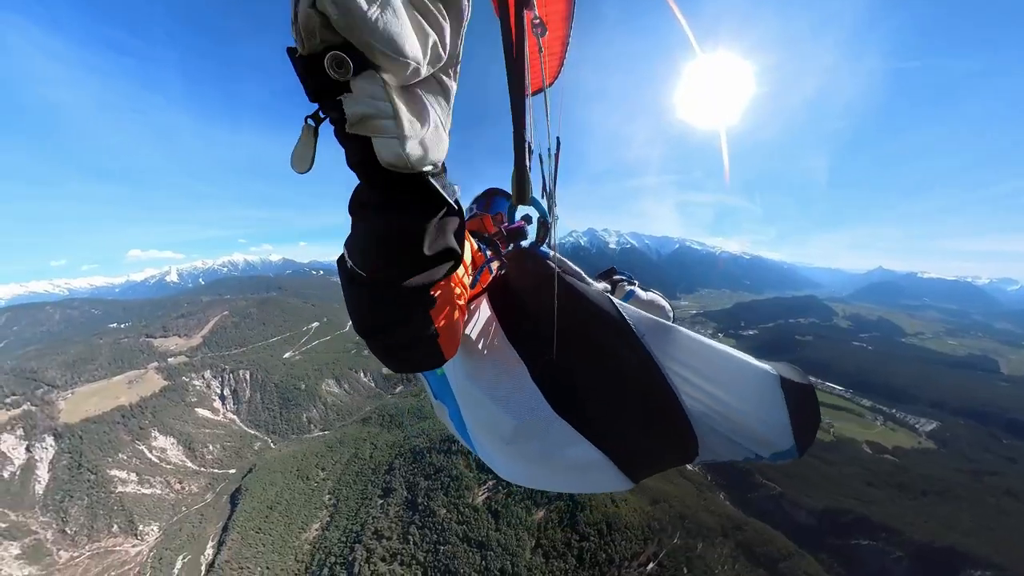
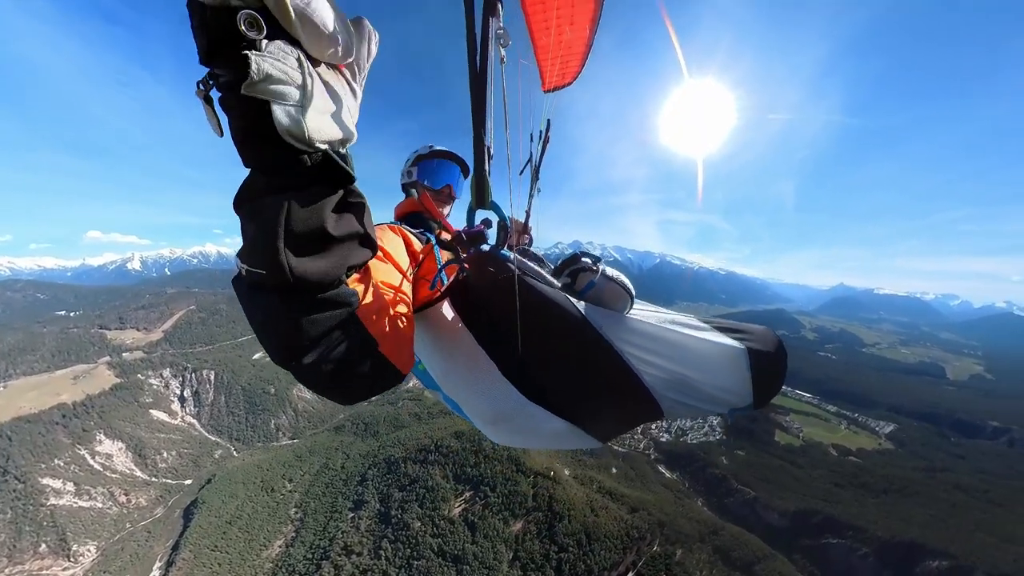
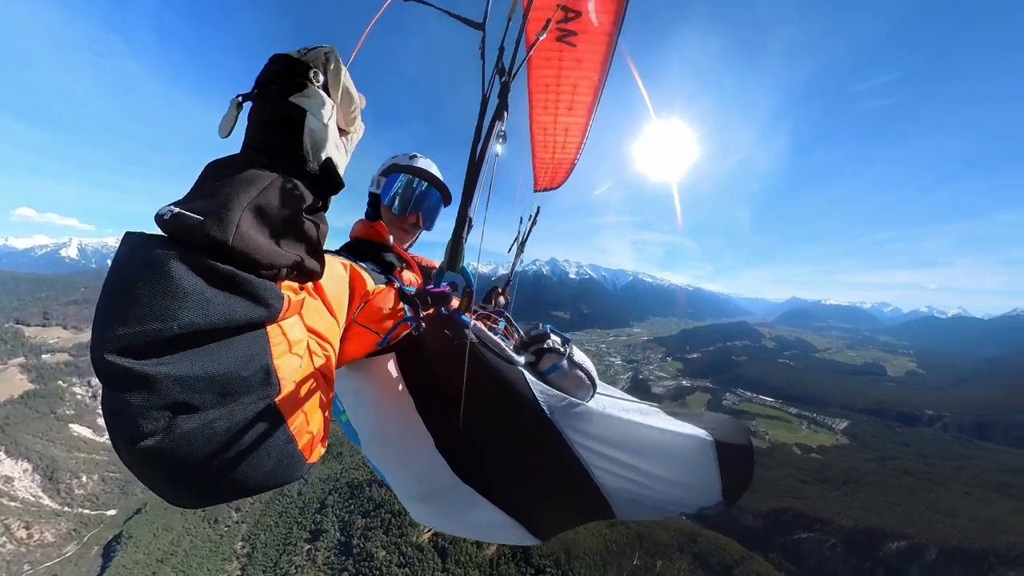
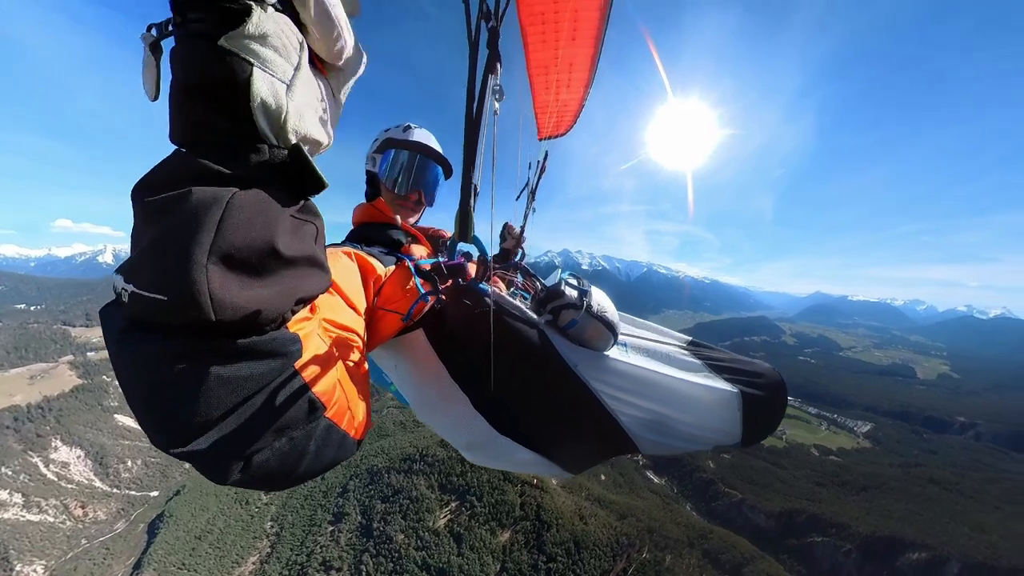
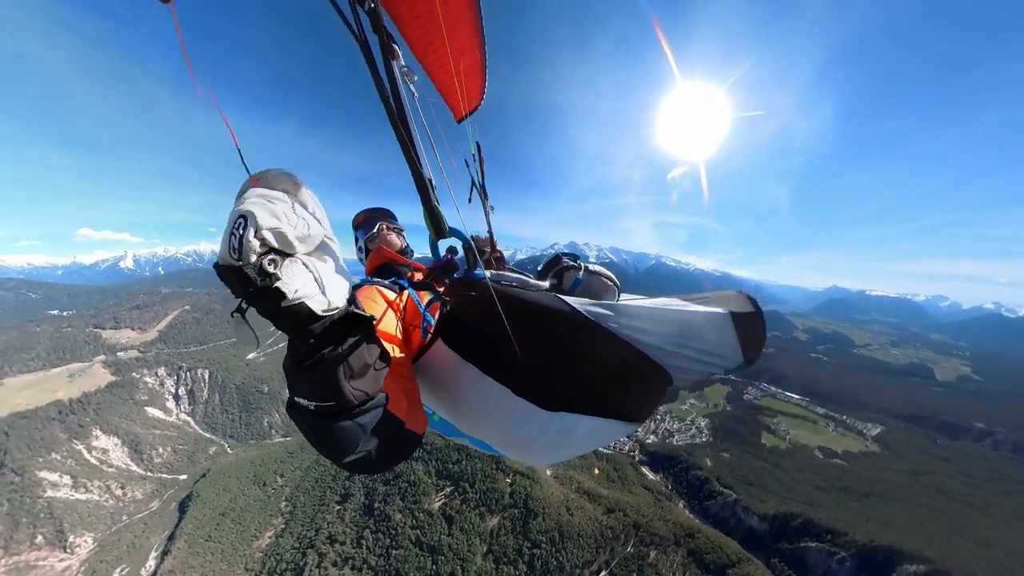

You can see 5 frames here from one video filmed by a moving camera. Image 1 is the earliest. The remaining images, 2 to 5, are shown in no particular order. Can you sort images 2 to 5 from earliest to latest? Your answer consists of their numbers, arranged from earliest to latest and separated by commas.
2, 4, 3, 5
